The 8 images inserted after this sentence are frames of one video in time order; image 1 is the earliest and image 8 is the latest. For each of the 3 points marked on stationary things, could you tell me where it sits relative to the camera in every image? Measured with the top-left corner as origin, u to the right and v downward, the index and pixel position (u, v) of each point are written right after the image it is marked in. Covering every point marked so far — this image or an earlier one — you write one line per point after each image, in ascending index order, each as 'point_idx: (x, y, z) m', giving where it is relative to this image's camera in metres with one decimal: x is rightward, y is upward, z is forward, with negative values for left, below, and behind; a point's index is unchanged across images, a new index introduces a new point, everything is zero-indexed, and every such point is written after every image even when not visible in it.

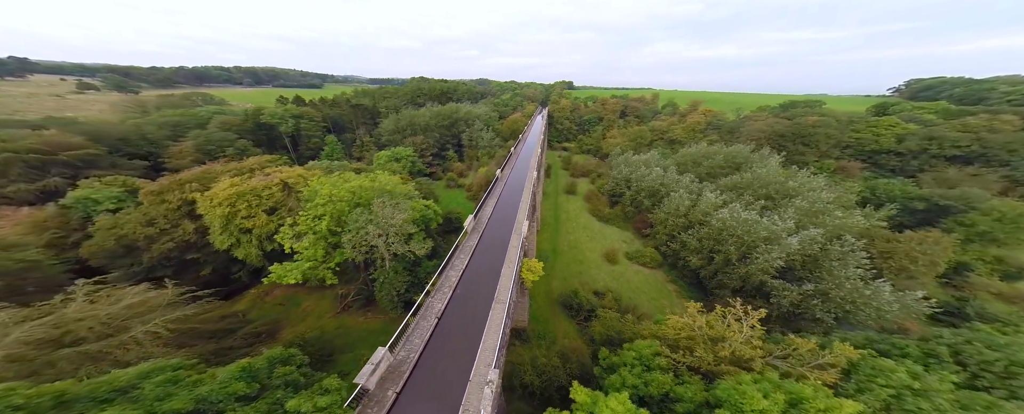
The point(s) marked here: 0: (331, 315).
0: (-12.3, -7.3, +17.7) m
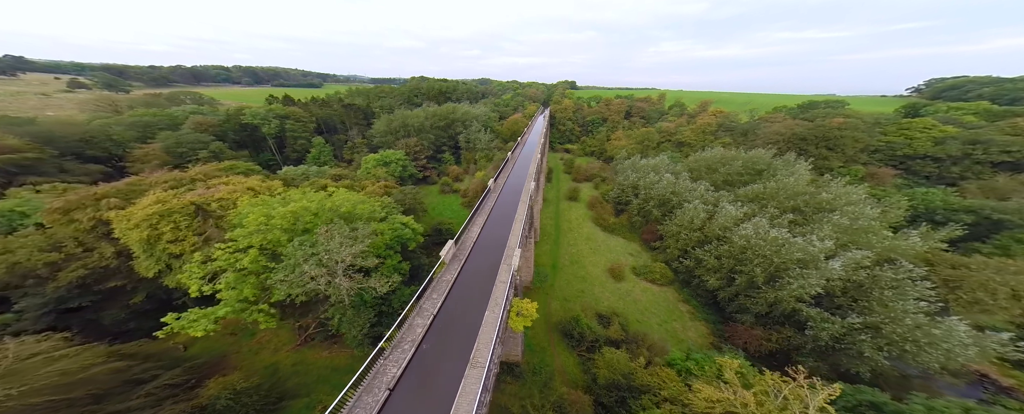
0: (-13.0, -8.2, +15.2) m
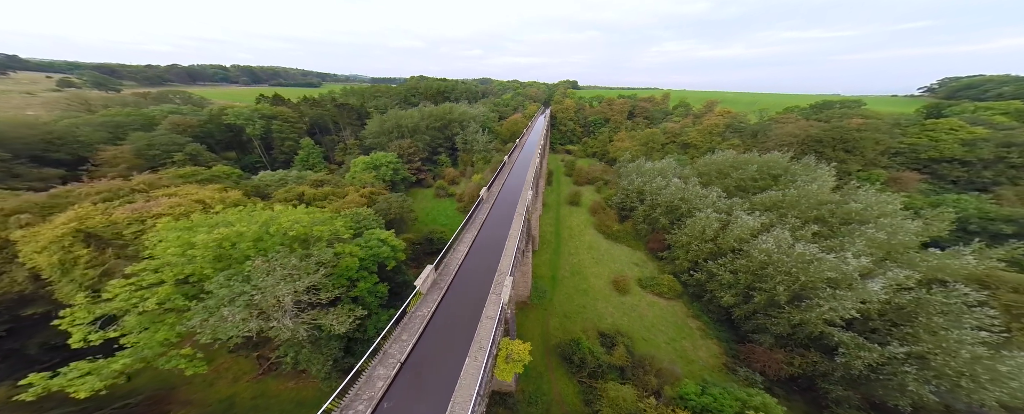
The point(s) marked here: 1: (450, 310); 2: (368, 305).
0: (-13.4, -8.9, +13.3) m
1: (-3.0, -5.1, +12.8) m
2: (-7.6, -5.1, +13.6) m
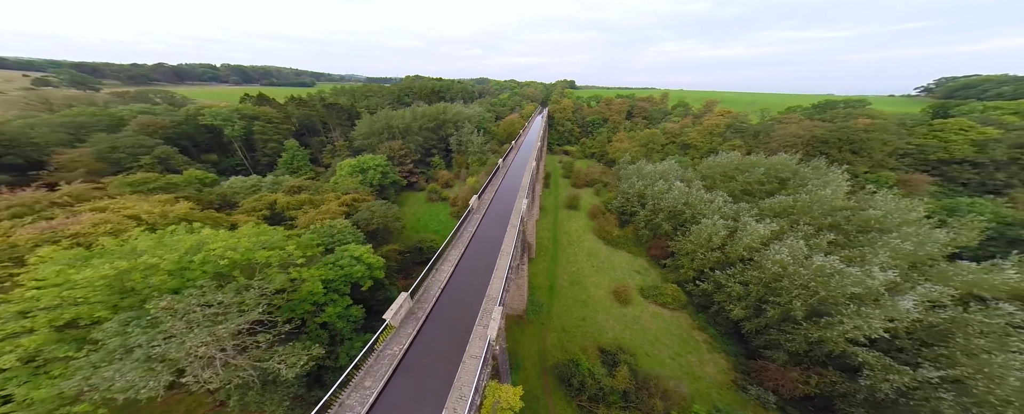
0: (-13.8, -9.5, +11.7) m
1: (-3.3, -5.6, +11.2) m
2: (-8.0, -5.7, +12.0) m
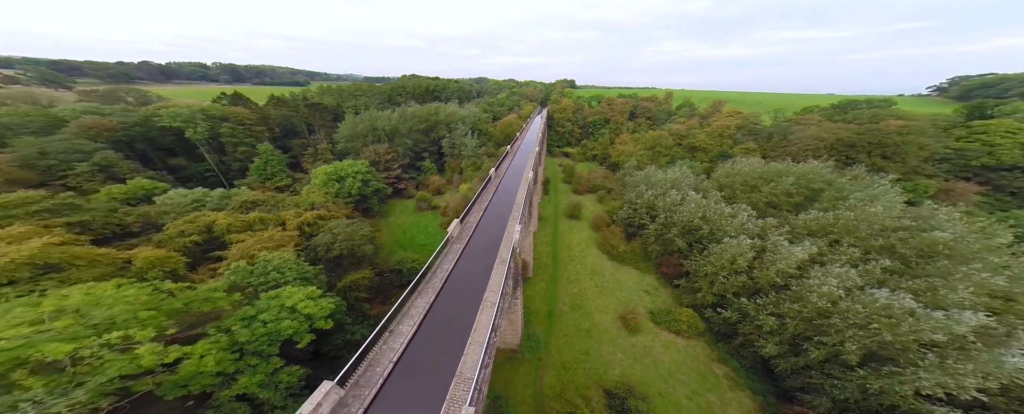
0: (-14.3, -10.7, +8.6) m
1: (-3.9, -6.8, +8.2) m
2: (-8.6, -6.9, +9.0) m
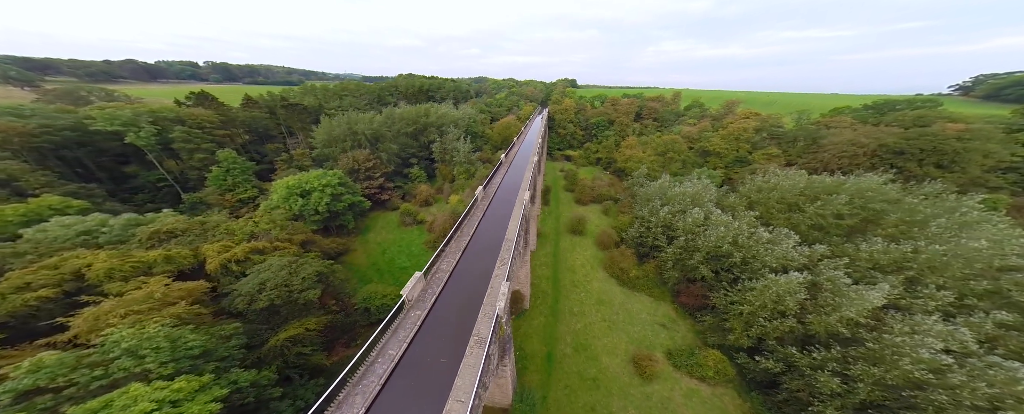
0: (-15.0, -12.3, +4.8) m
1: (-4.6, -8.5, +4.3) m
2: (-9.3, -8.6, +5.1) m
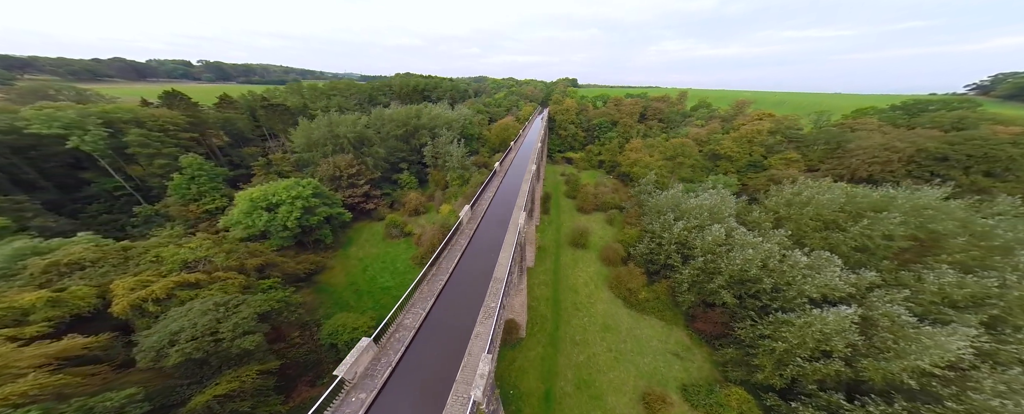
0: (-15.5, -13.5, +2.2) m
1: (-5.1, -9.6, +1.7) m
2: (-9.8, -9.7, +2.5) m
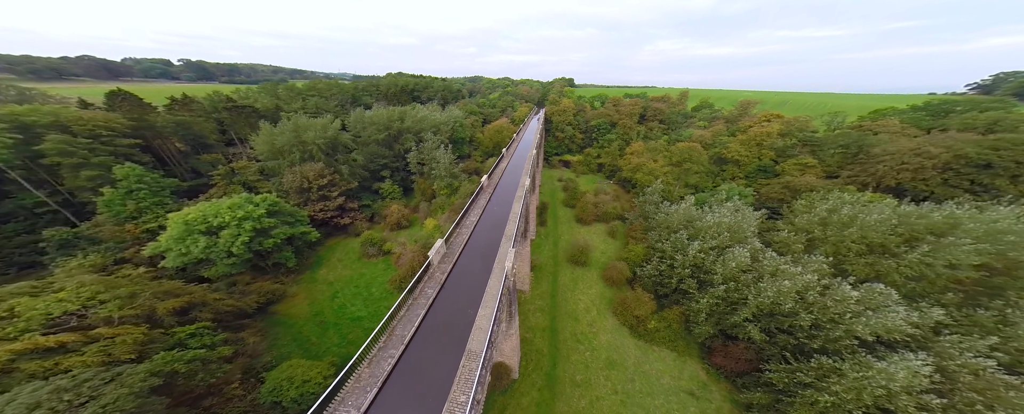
0: (-16.0, -14.9, -1.0) m
1: (-5.5, -11.0, -1.4) m
2: (-10.2, -11.1, -0.6) m
